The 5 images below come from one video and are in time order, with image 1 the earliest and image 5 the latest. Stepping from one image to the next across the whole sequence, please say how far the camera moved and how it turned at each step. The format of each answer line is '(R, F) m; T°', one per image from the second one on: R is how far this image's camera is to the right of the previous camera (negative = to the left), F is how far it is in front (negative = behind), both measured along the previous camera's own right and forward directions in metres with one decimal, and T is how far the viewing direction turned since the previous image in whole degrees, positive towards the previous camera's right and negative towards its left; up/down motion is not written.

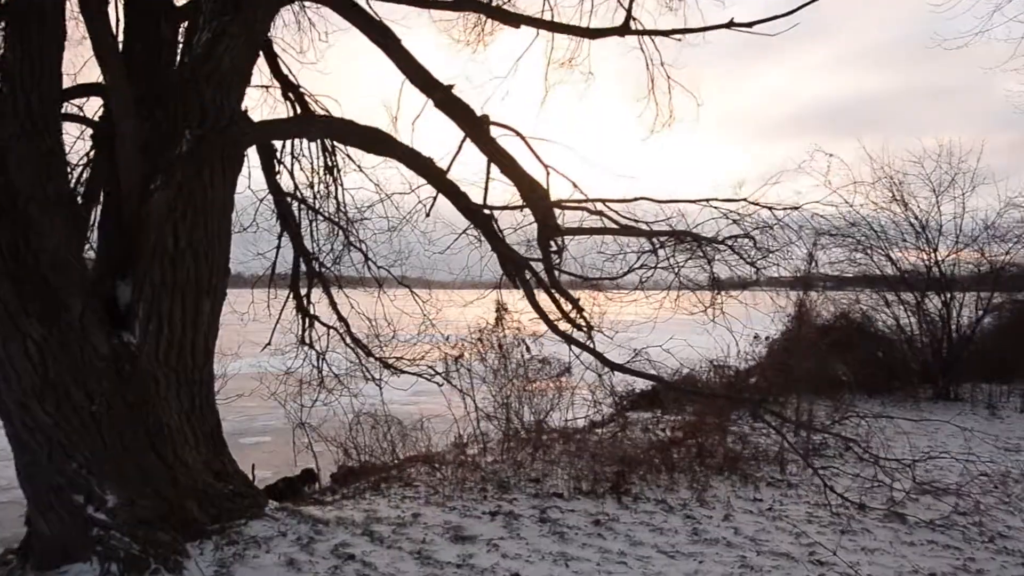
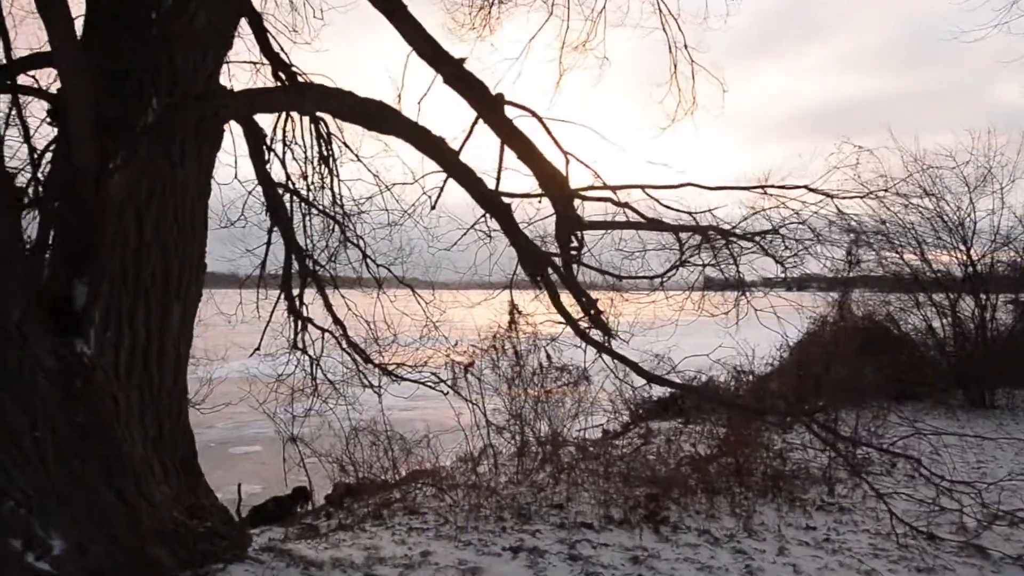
(-0.1, +0.8) m; 0°
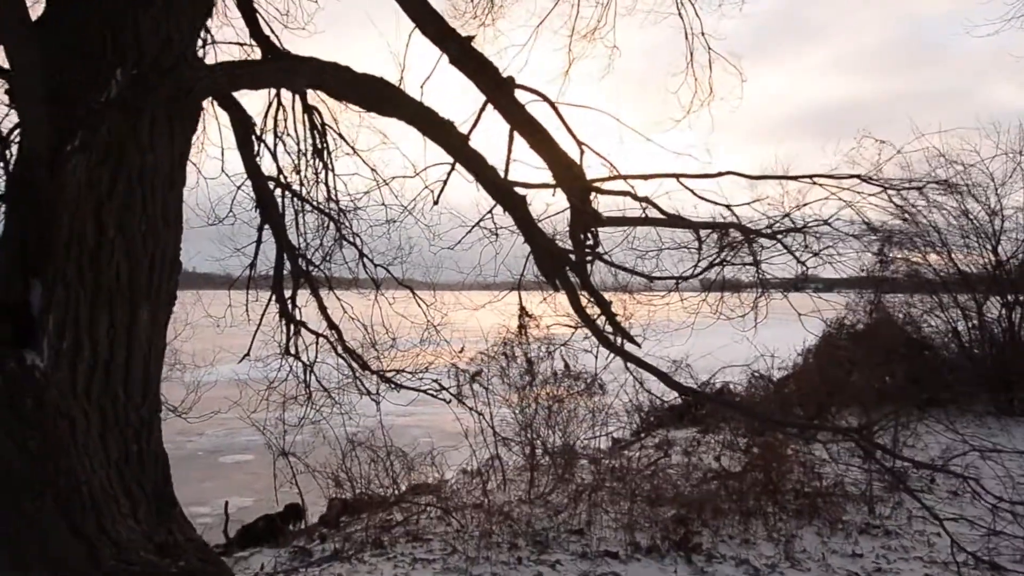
(-0.1, +0.6) m; 0°
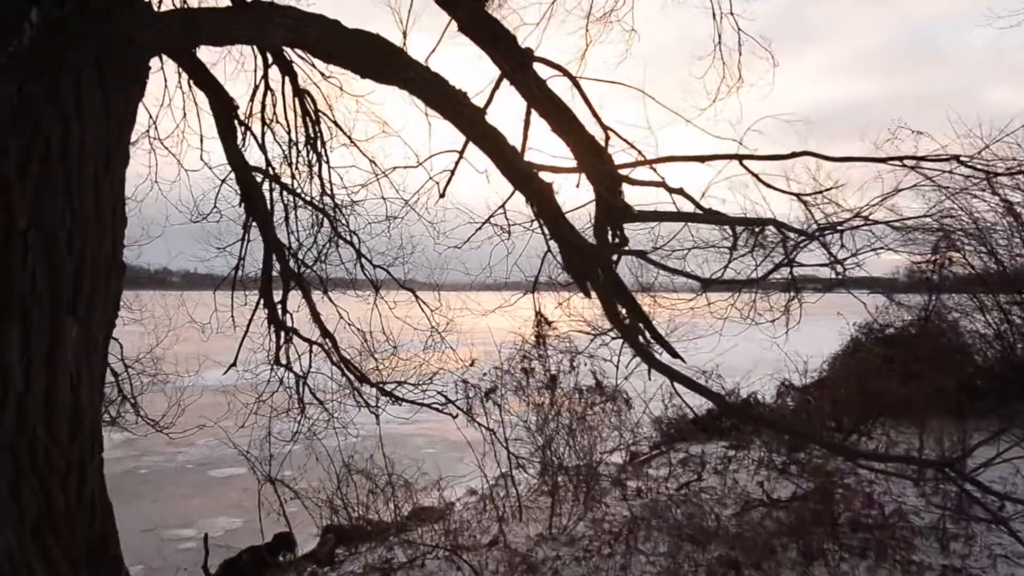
(-0.1, +0.8) m; 0°
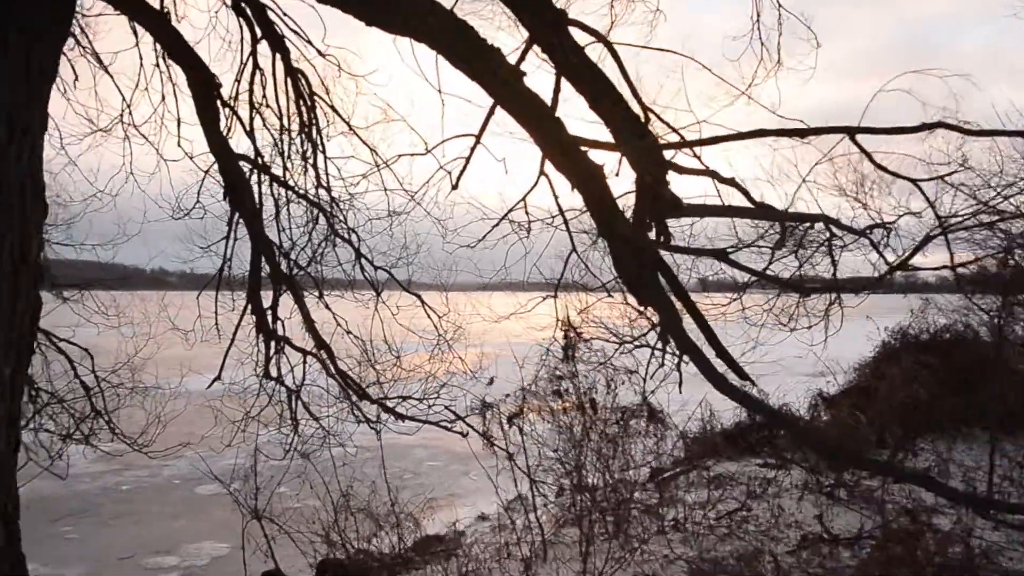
(-0.1, +0.8) m; 0°
